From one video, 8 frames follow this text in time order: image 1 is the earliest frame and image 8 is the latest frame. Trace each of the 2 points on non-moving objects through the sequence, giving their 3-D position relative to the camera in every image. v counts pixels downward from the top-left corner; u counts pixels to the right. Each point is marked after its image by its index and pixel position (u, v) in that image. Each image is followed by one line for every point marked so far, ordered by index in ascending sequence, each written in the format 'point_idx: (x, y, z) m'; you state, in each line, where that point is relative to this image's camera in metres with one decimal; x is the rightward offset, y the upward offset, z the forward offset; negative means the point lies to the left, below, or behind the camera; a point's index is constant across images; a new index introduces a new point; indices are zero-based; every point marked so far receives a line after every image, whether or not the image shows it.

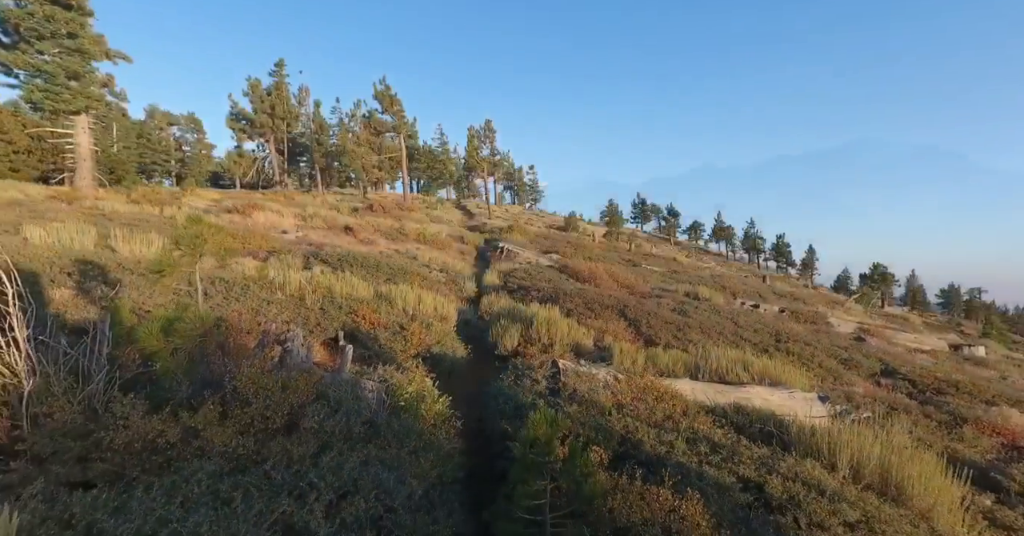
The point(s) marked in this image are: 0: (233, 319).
0: (-3.7, -0.6, +5.7) m
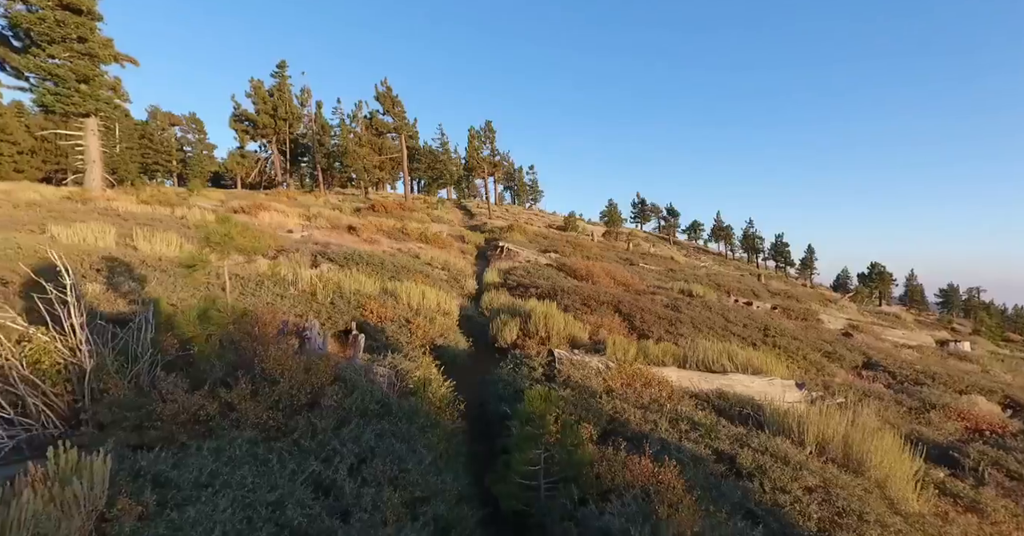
0: (-3.7, -0.6, +6.3) m
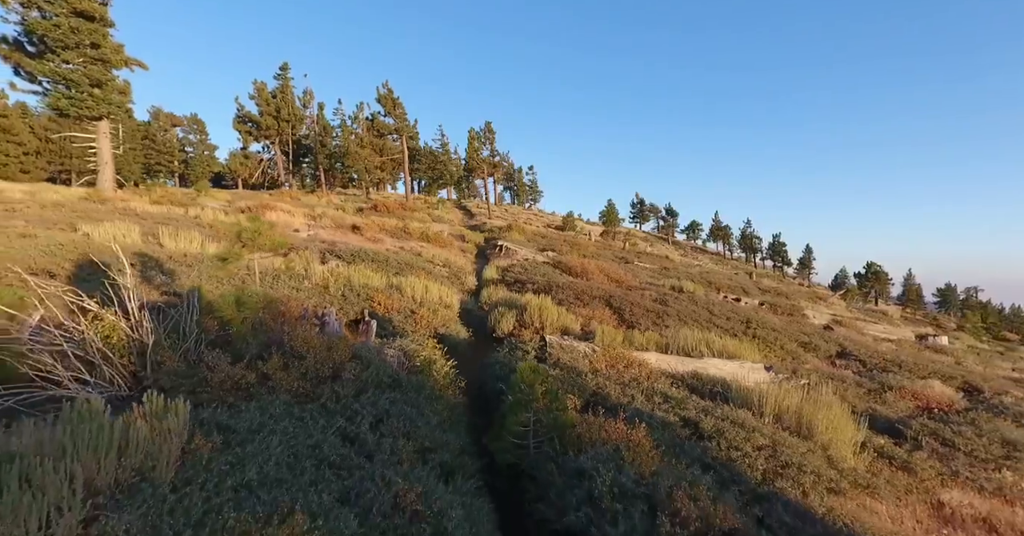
0: (-3.7, -0.5, +7.1) m
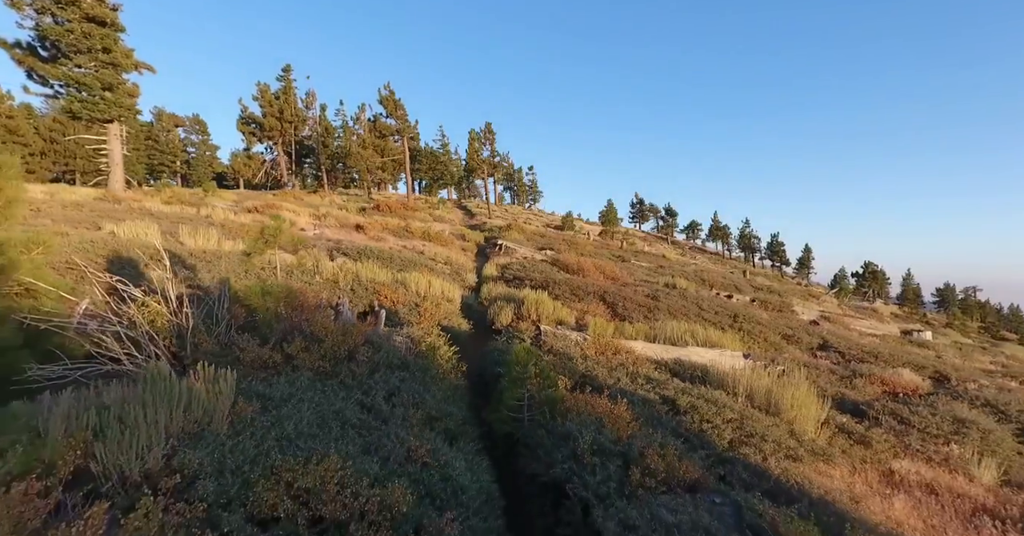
0: (-3.8, -0.4, +7.7) m
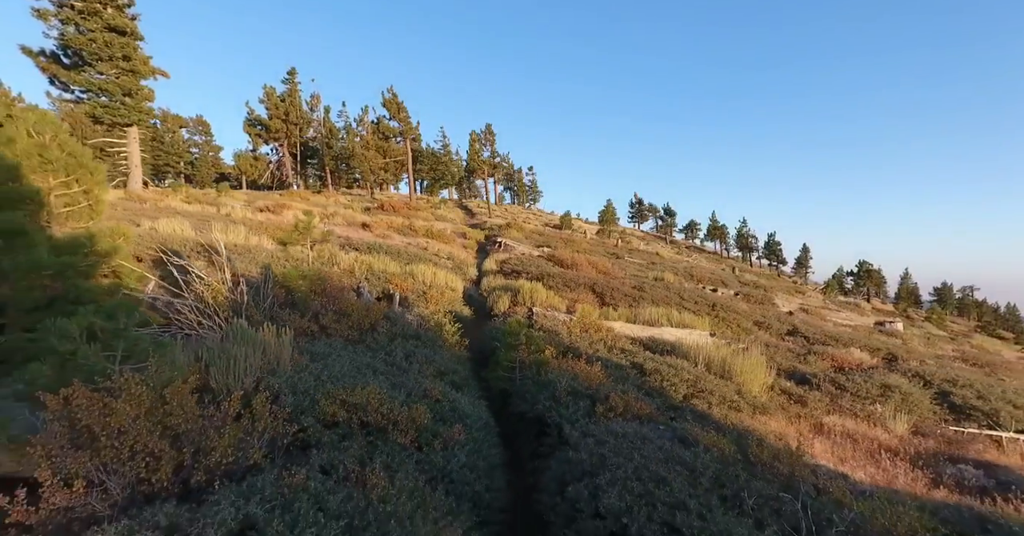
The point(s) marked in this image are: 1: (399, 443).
0: (-3.9, -0.1, +9.1) m
1: (-1.1, -1.7, +4.4) m
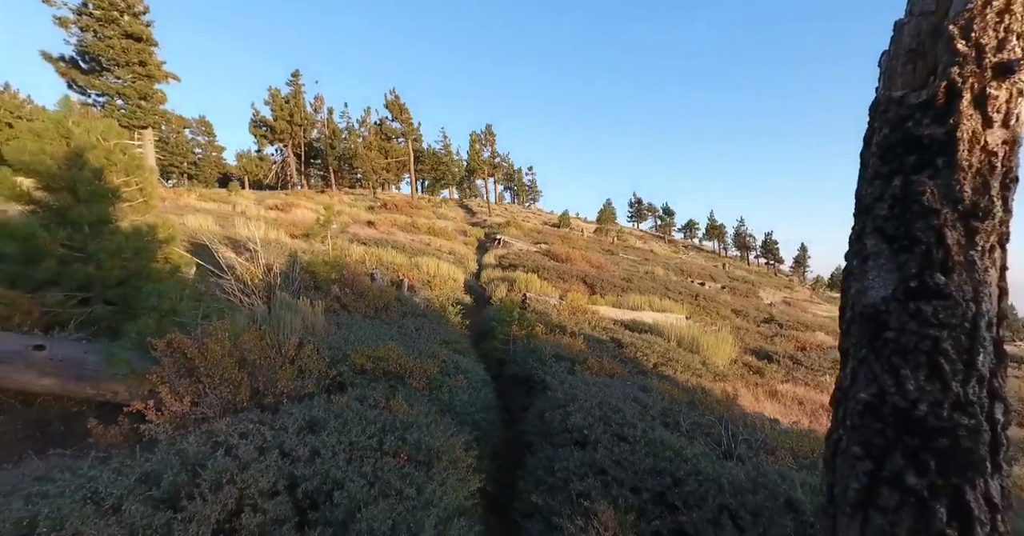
0: (-4.0, +0.1, +10.2) m
1: (-1.2, -1.5, +5.6) m
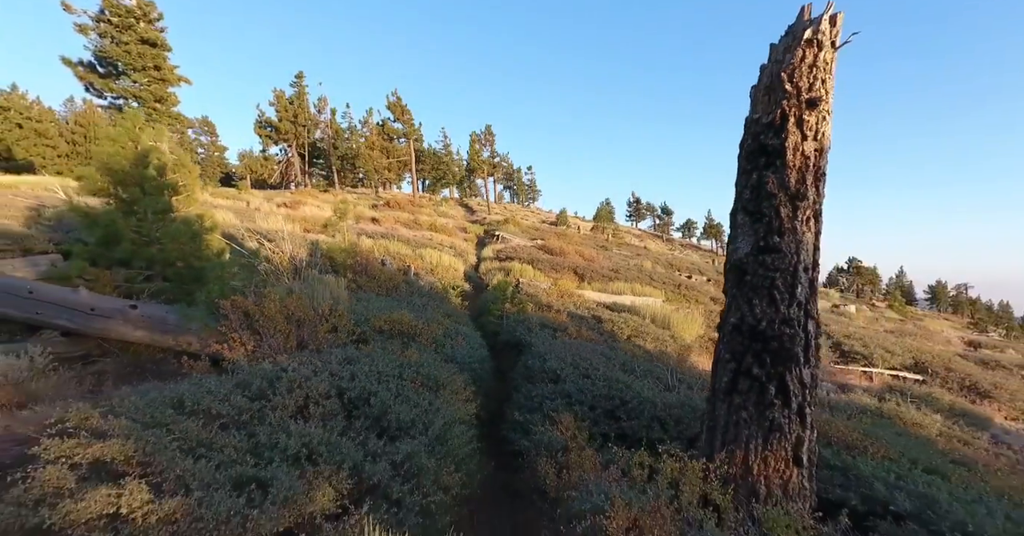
0: (-4.1, +0.4, +11.5) m
1: (-1.4, -1.2, +6.8) m
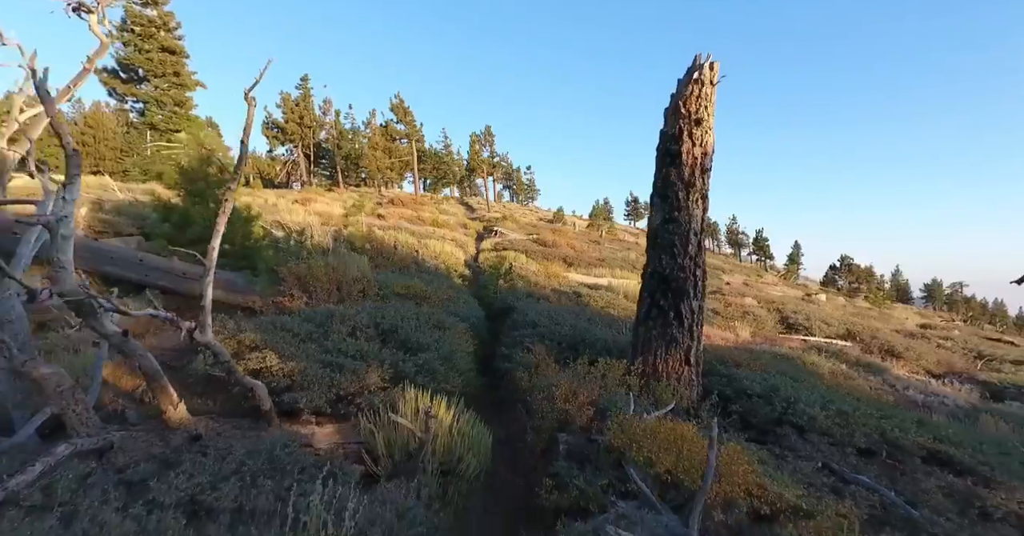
0: (-4.3, +0.9, +13.3) m
1: (-1.6, -0.7, +8.7) m
